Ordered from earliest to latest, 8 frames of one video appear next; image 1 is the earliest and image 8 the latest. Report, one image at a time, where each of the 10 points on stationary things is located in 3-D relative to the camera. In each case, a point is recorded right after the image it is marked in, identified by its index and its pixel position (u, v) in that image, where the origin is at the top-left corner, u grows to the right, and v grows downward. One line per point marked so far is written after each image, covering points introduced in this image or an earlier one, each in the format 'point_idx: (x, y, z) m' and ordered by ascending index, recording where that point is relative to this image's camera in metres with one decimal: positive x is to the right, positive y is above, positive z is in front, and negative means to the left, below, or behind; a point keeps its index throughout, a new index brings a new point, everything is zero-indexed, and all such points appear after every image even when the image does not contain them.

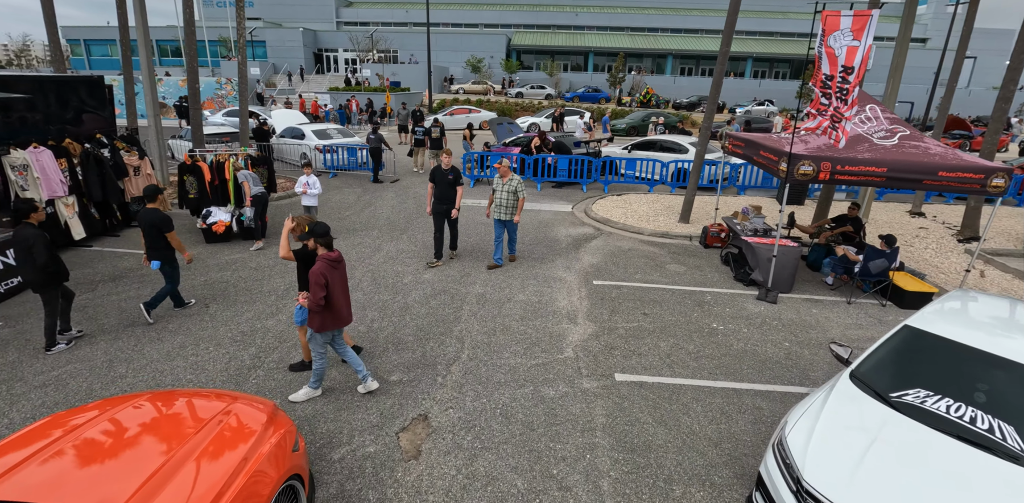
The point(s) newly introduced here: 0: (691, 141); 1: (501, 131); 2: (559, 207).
0: (+5.6, +3.5, +14.5) m
1: (-0.4, +4.3, +16.6) m
2: (+1.2, +1.1, +11.8) m
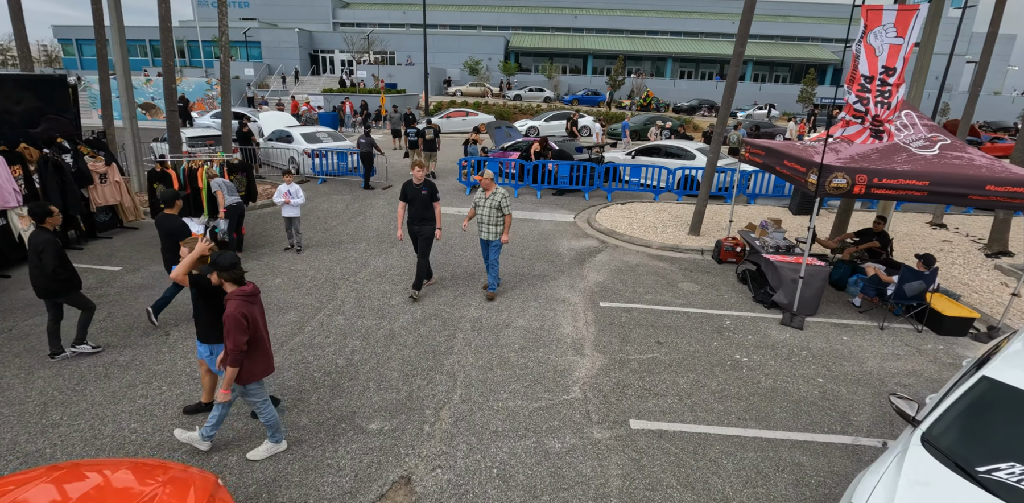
0: (+5.5, +3.1, +13.8) m
1: (-0.4, +4.0, +16.0) m
2: (+1.2, +0.8, +11.1) m
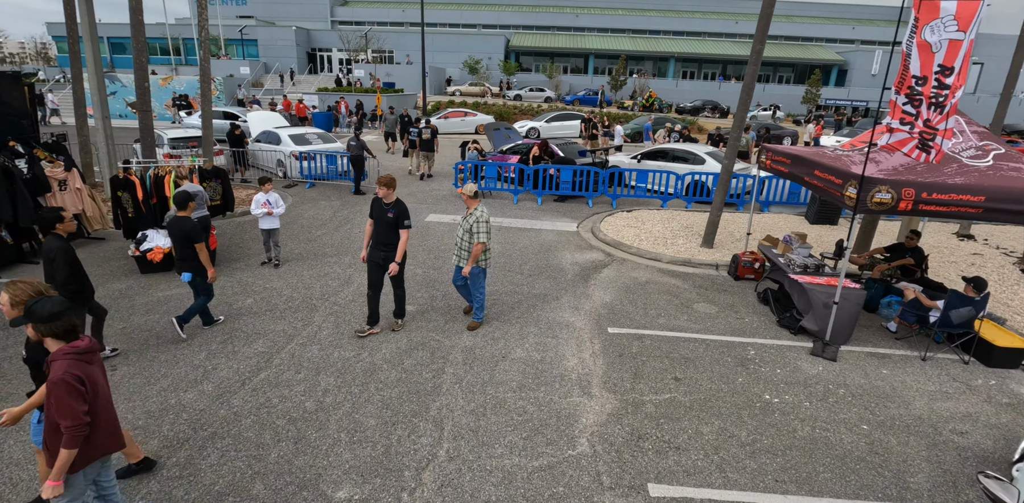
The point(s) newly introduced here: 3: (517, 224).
0: (+5.5, +2.9, +13.1) m
1: (-0.4, +3.8, +15.3) m
2: (+1.1, +0.6, +10.4) m
3: (+0.1, +0.6, +10.4) m
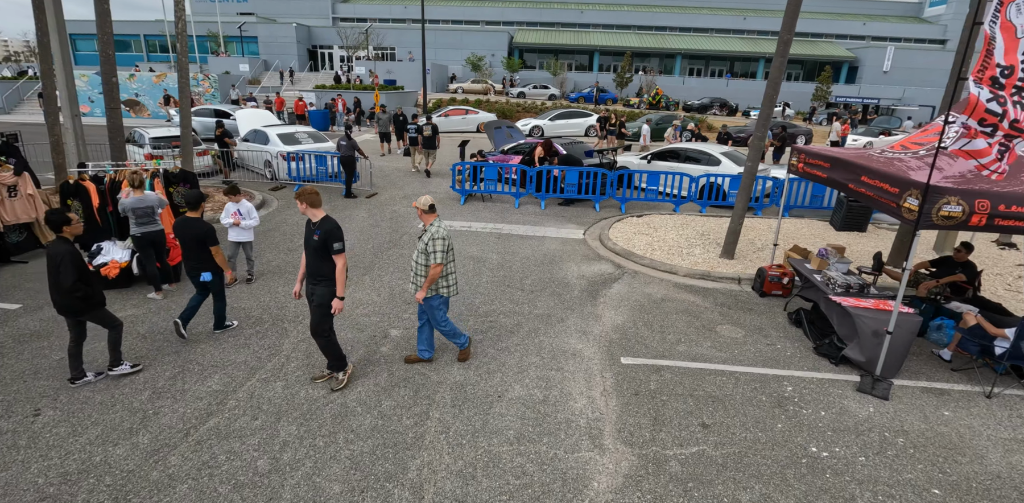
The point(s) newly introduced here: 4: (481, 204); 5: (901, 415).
0: (+5.6, +2.7, +12.3) m
1: (-0.4, +3.6, +14.4) m
2: (+1.1, +0.4, +9.6) m
3: (+0.2, +0.4, +9.6) m
4: (-0.7, +1.2, +11.3) m
5: (+3.9, -1.6, +4.7) m
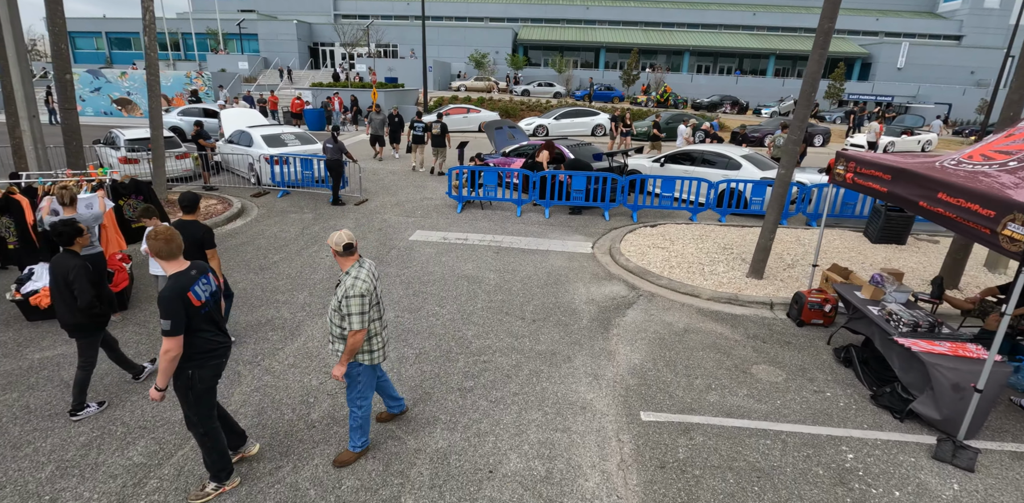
0: (+5.6, +2.4, +11.3) m
1: (-0.3, +3.3, +13.5) m
2: (+1.2, +0.1, +8.7) m
3: (+0.2, +0.2, +8.7) m
4: (-0.7, +0.9, +10.4) m
5: (+3.9, -2.0, +3.8) m
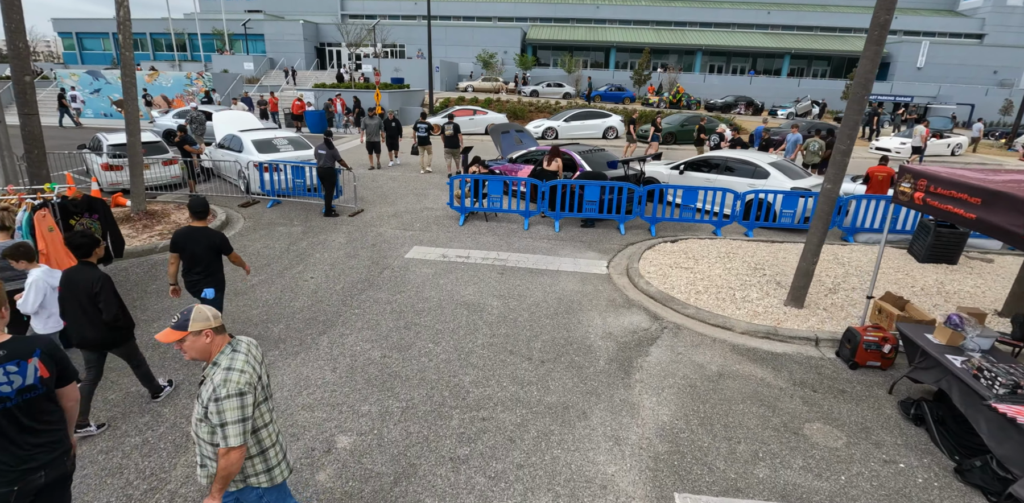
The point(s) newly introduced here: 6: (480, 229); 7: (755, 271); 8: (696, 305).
0: (+5.8, +2.0, +10.4) m
1: (-0.1, +3.0, +12.7) m
2: (+1.3, -0.2, +7.8) m
3: (+0.3, -0.2, +7.8) m
4: (-0.6, +0.6, +9.6) m
5: (+3.9, -2.3, +2.9) m
6: (-0.6, +0.5, +9.3) m
7: (+4.0, -0.3, +7.6) m
8: (+2.5, -0.7, +6.5) m
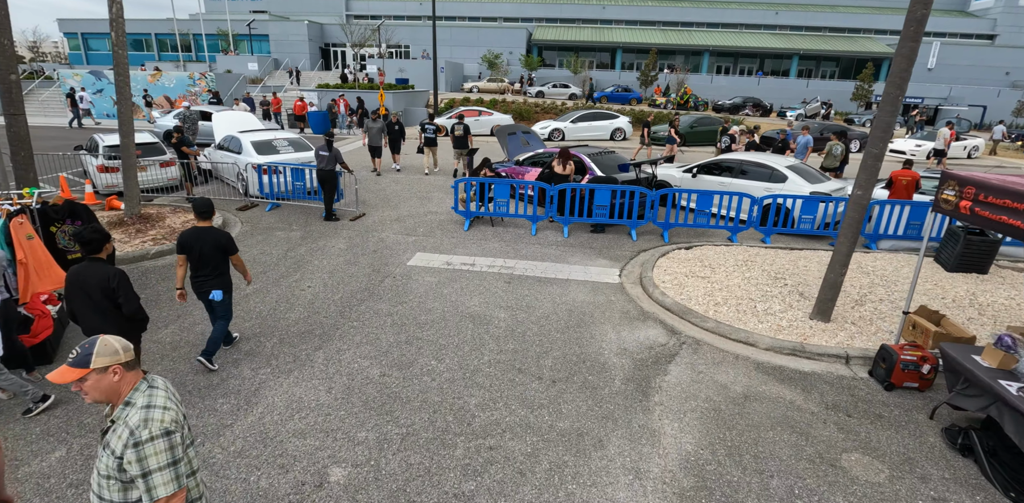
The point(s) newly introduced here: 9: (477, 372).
0: (+5.9, +1.9, +9.9) m
1: (+0.1, +2.9, +12.3) m
2: (+1.4, -0.4, +7.5) m
3: (+0.4, -0.3, +7.5) m
4: (-0.4, +0.4, +9.2) m
5: (+4.0, -2.4, +2.5) m
6: (-0.5, +0.3, +9.0) m
7: (+4.1, -0.4, +7.2) m
8: (+2.7, -0.9, +6.1) m
9: (-0.4, -1.2, +4.8) m
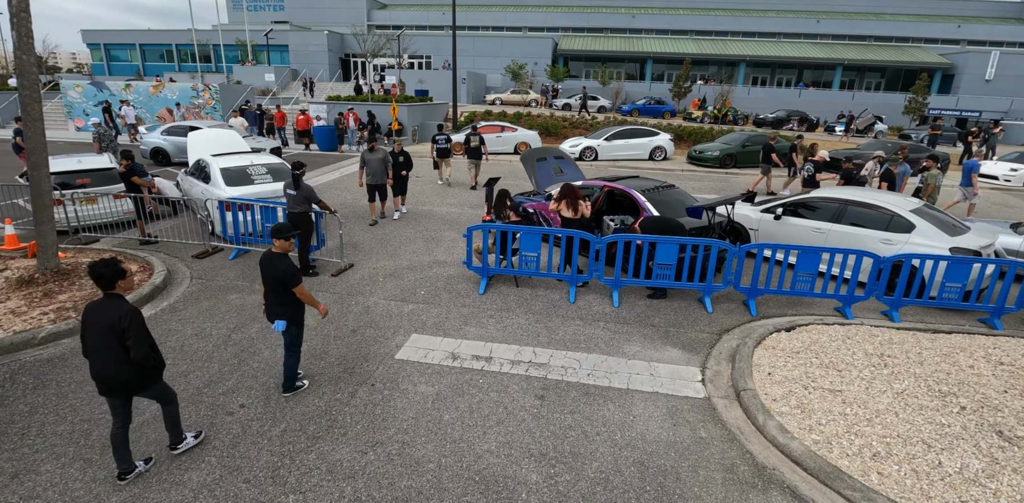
0: (+6.4, +0.7, +7.5) m
1: (+0.7, +1.8, +10.1) m
2: (+1.7, -1.4, +5.1) m
3: (+0.8, -1.3, +5.2) m
4: (0.0, -0.6, +7.0) m
5: (+4.1, -3.4, 0.0) m
6: (-0.1, -0.7, +6.7) m
7: (+4.4, -1.5, +4.7) m
8: (+2.9, -1.9, +3.7) m
9: (-0.1, -2.2, +2.5) m
